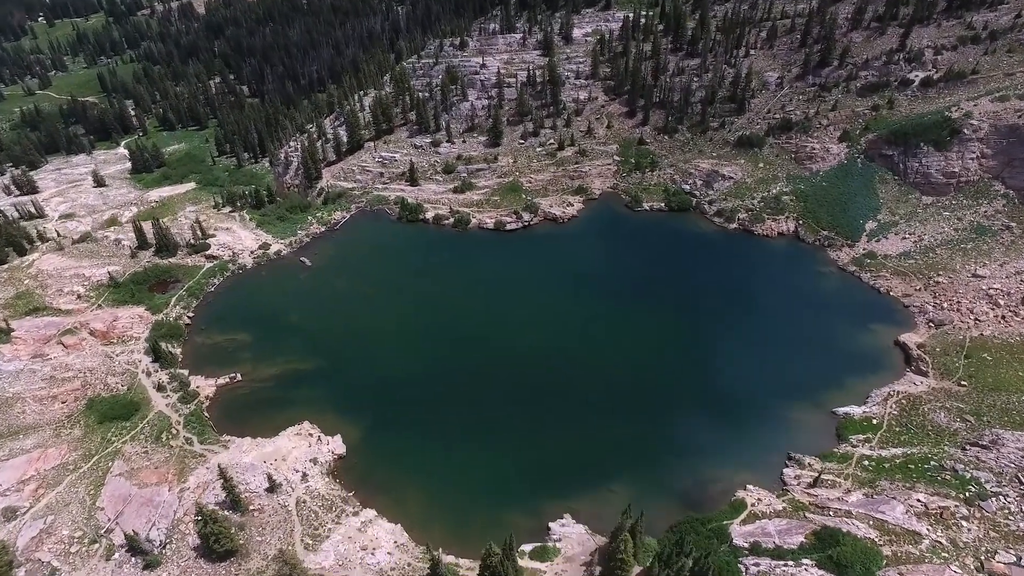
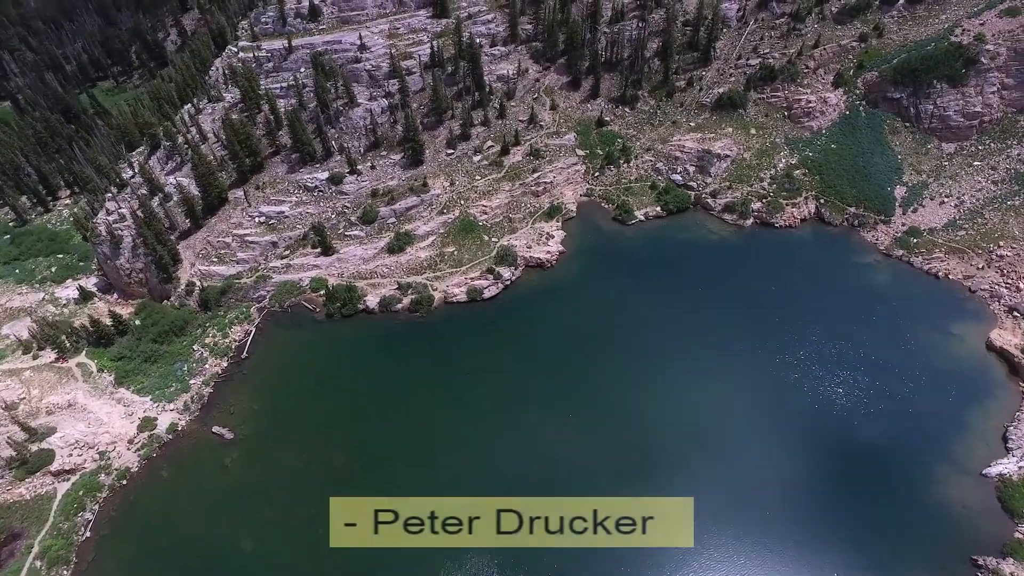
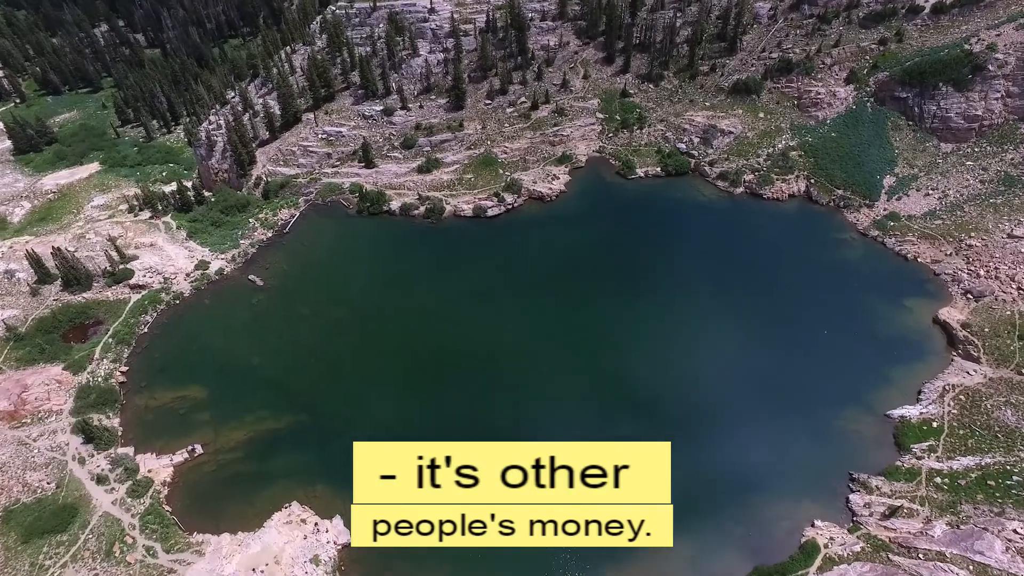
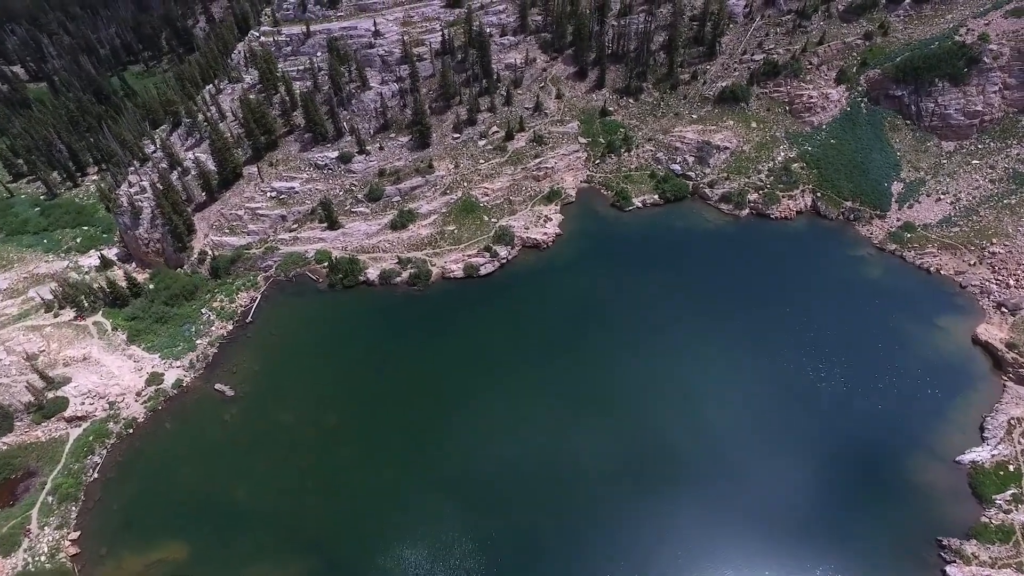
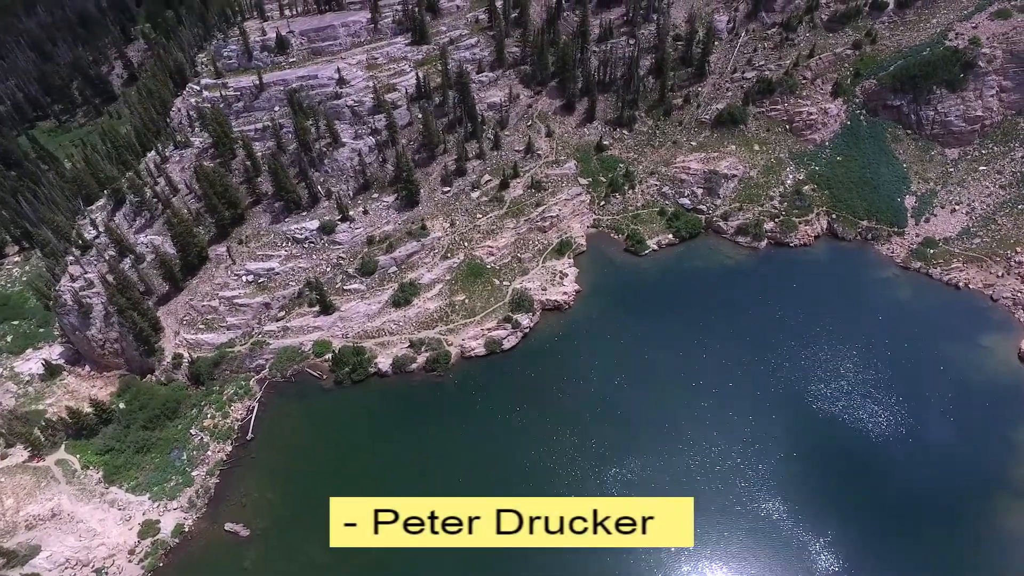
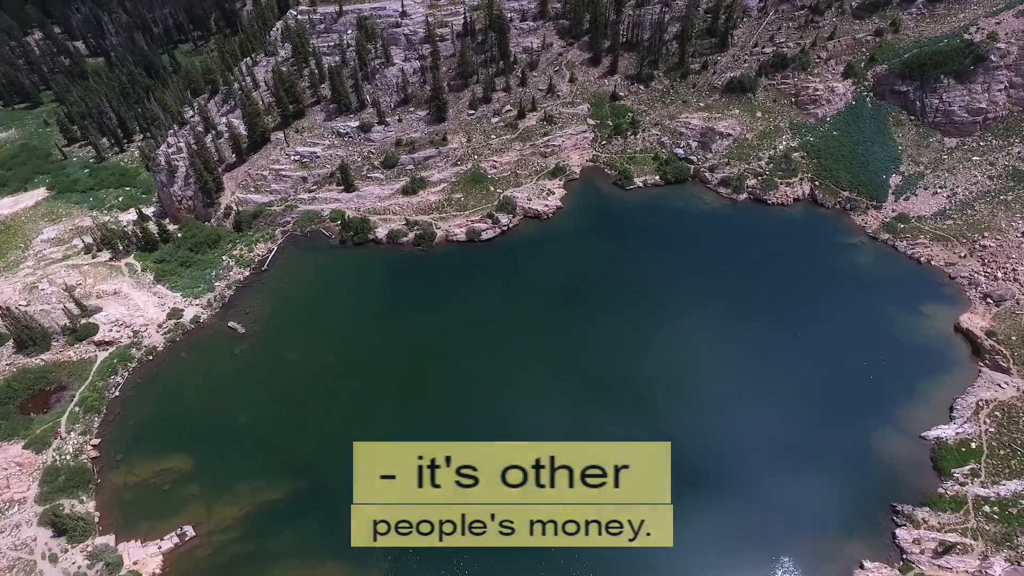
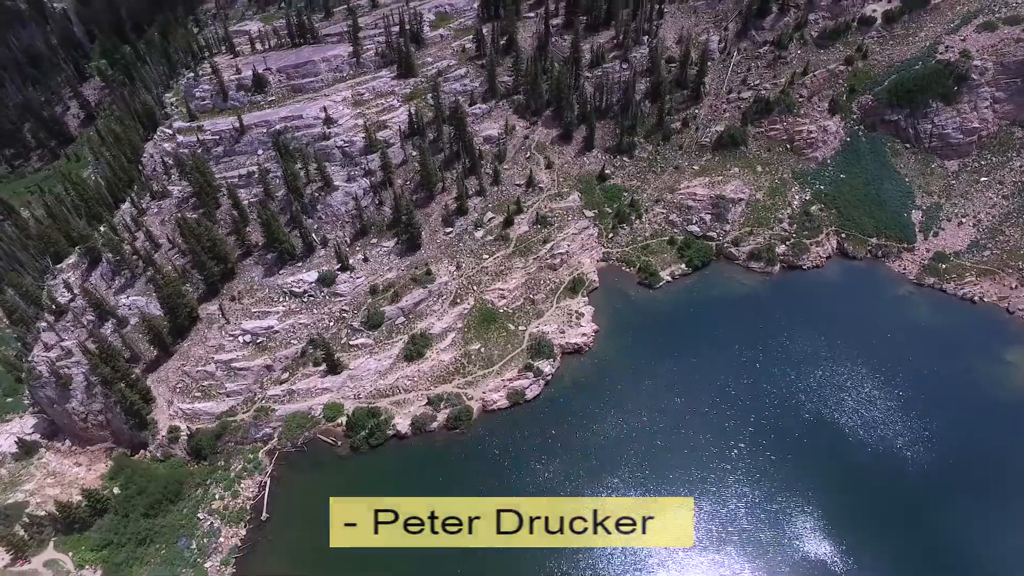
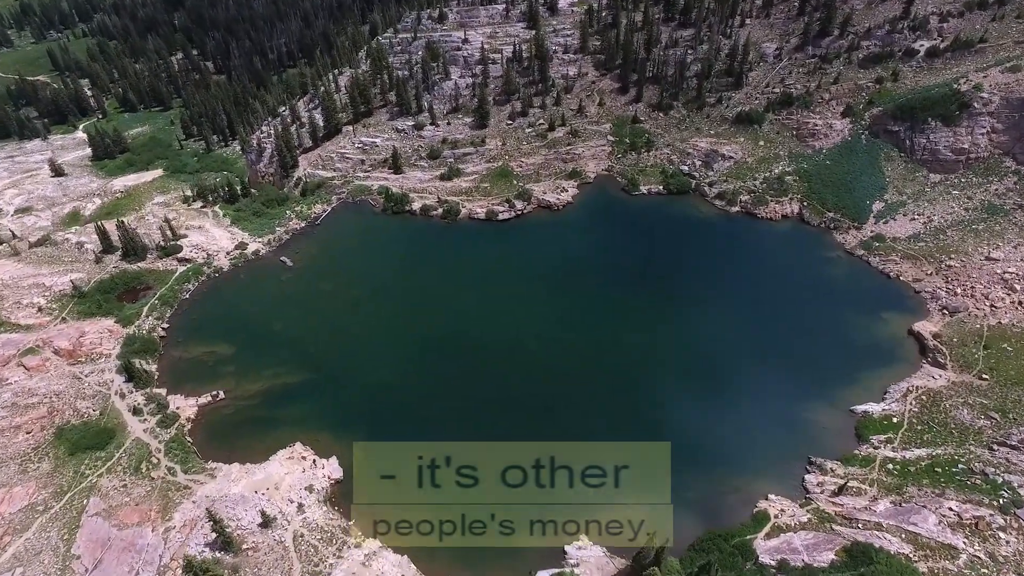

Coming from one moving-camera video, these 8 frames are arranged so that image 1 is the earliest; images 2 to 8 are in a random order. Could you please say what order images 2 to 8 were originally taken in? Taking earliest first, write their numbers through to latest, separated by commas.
8, 3, 6, 4, 2, 5, 7
